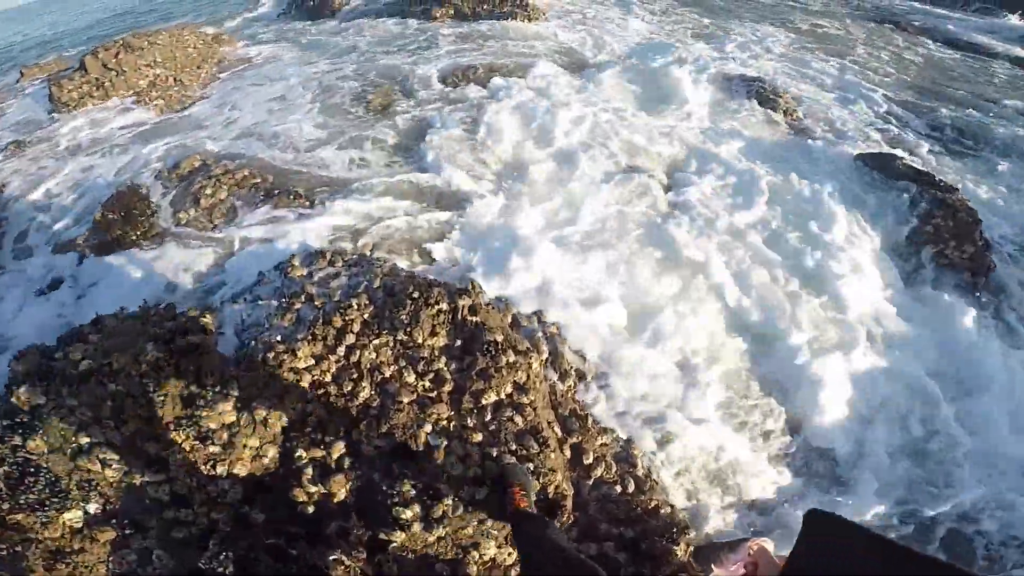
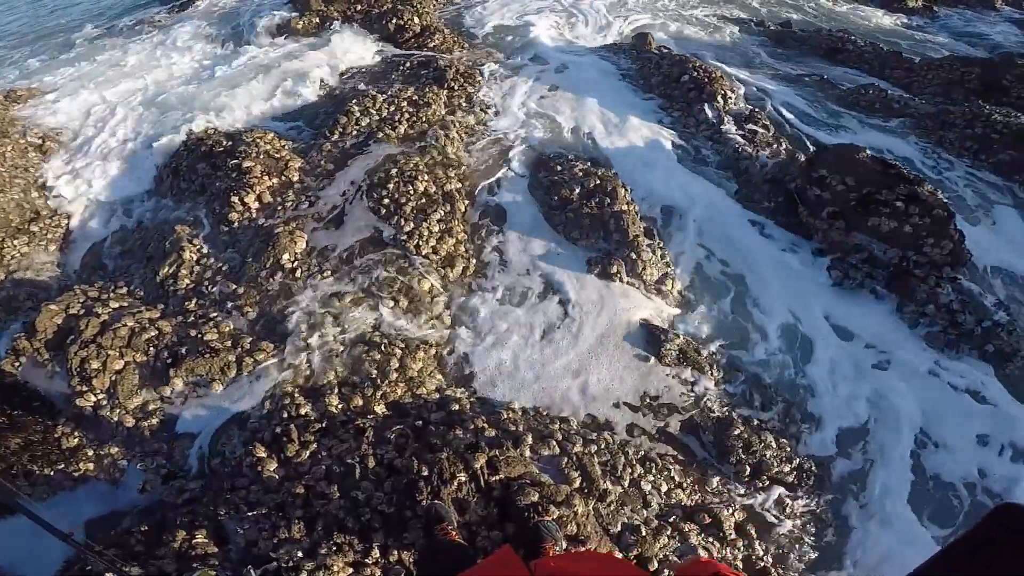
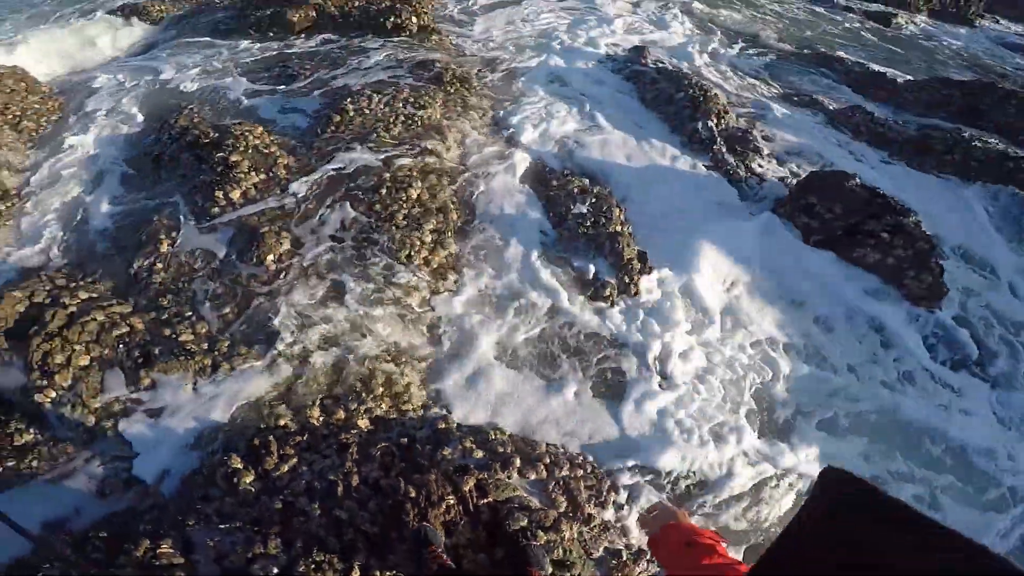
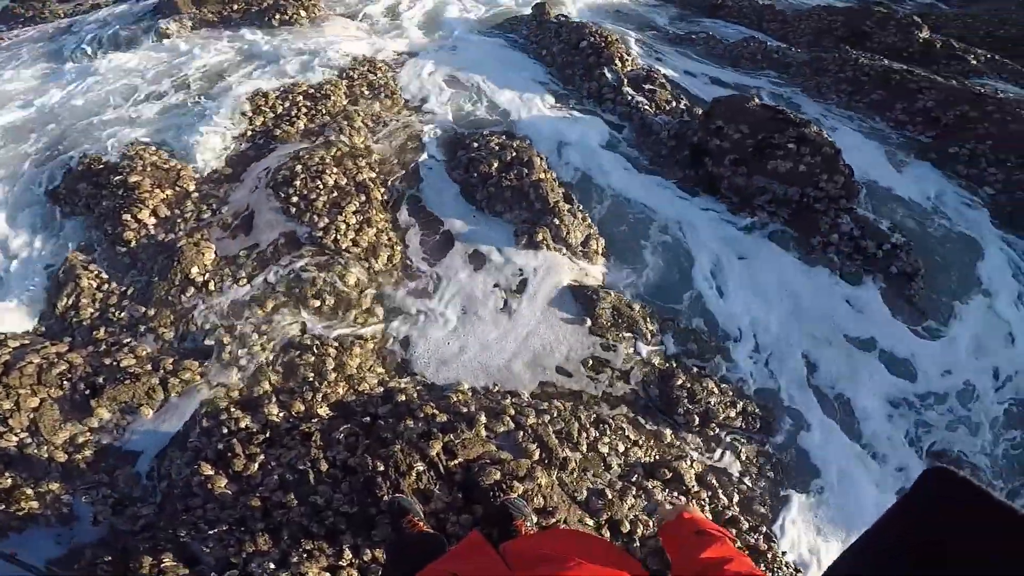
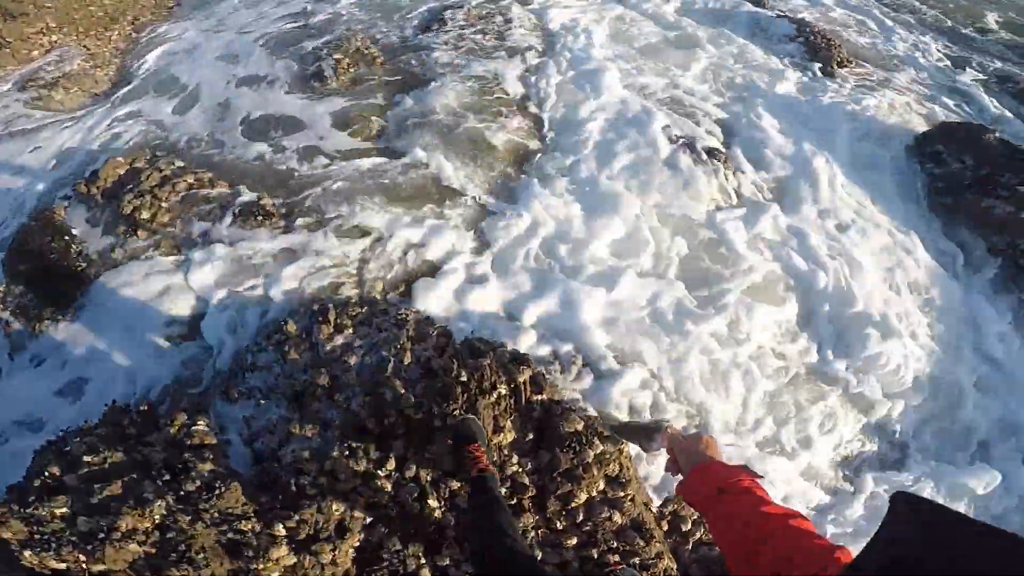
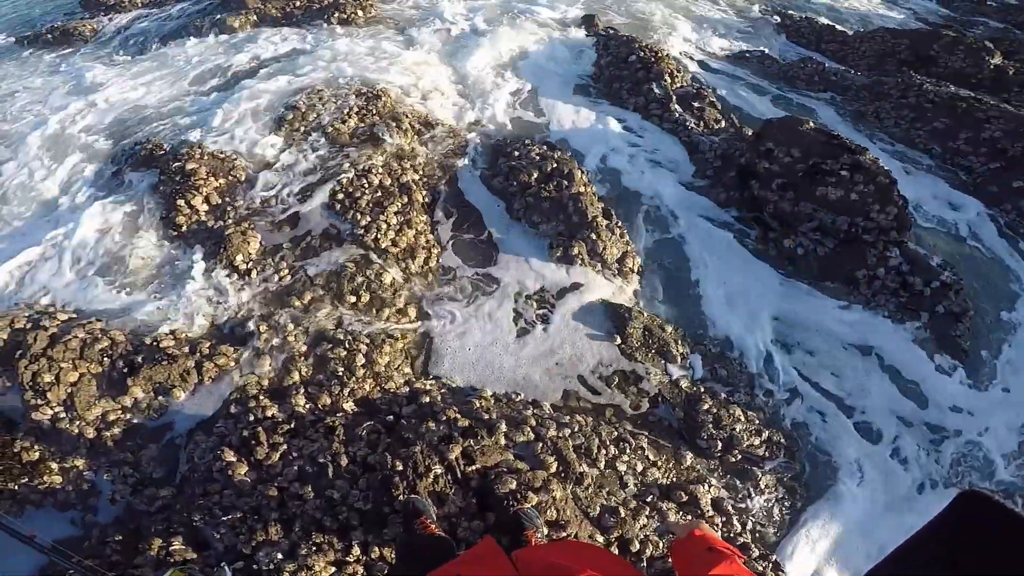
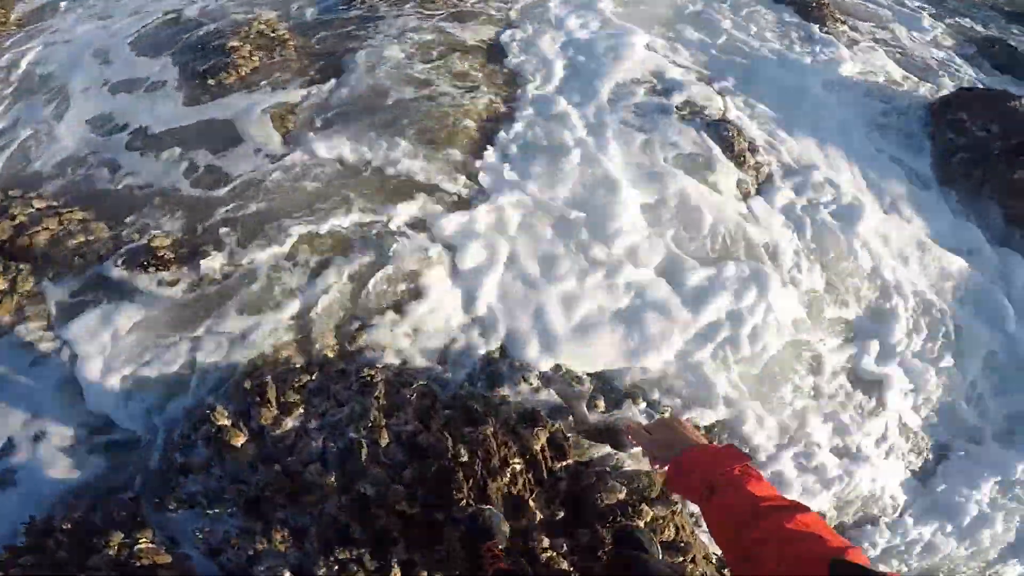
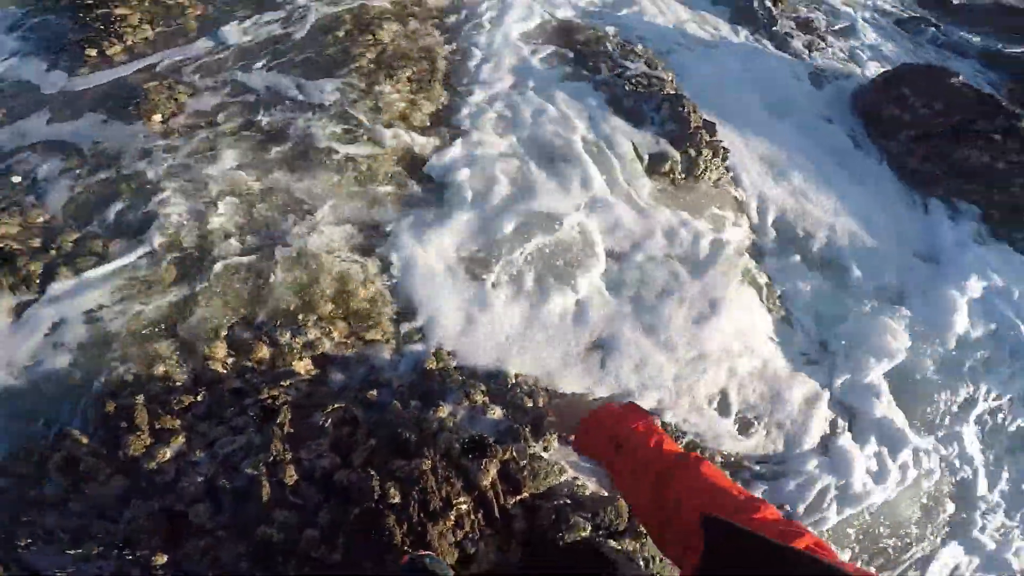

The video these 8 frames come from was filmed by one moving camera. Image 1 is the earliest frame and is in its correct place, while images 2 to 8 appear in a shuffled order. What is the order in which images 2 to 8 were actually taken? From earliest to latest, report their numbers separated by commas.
5, 7, 8, 3, 2, 4, 6
